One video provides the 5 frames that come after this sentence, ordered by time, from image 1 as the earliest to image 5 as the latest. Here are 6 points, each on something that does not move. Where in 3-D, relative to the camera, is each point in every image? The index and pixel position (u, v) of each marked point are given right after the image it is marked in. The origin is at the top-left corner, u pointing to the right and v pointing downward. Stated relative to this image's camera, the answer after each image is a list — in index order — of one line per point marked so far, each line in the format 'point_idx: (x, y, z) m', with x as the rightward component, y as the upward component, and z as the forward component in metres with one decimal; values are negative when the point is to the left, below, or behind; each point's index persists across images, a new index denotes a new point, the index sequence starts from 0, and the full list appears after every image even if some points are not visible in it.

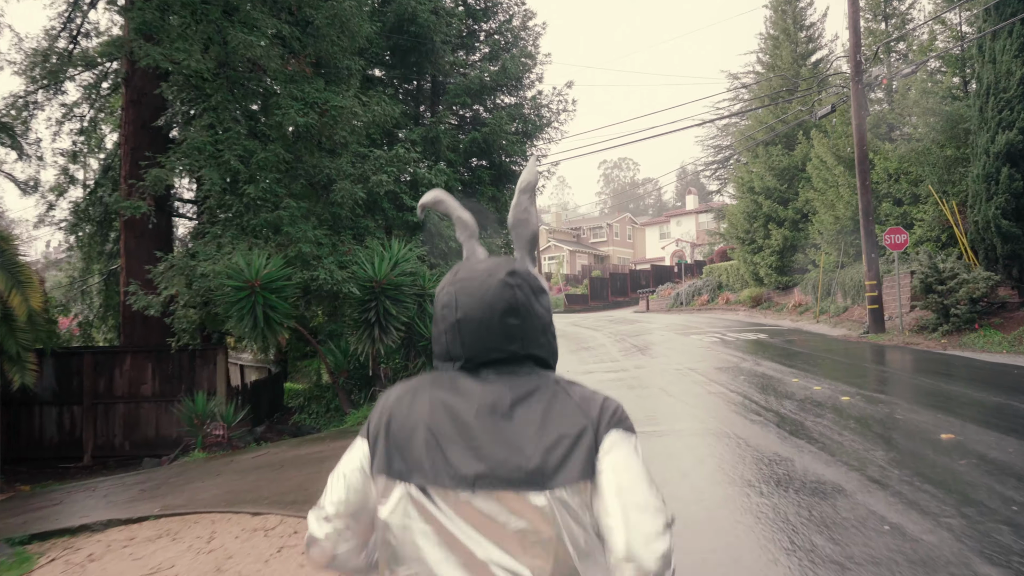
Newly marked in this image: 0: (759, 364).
0: (+3.4, -1.0, +12.1) m
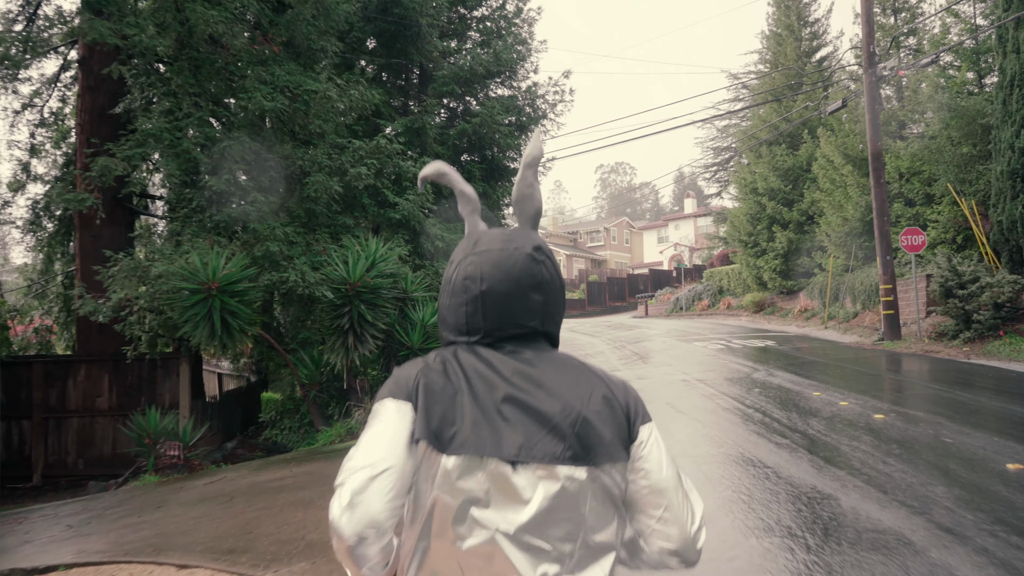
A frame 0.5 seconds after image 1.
0: (+3.3, -1.1, +11.1) m
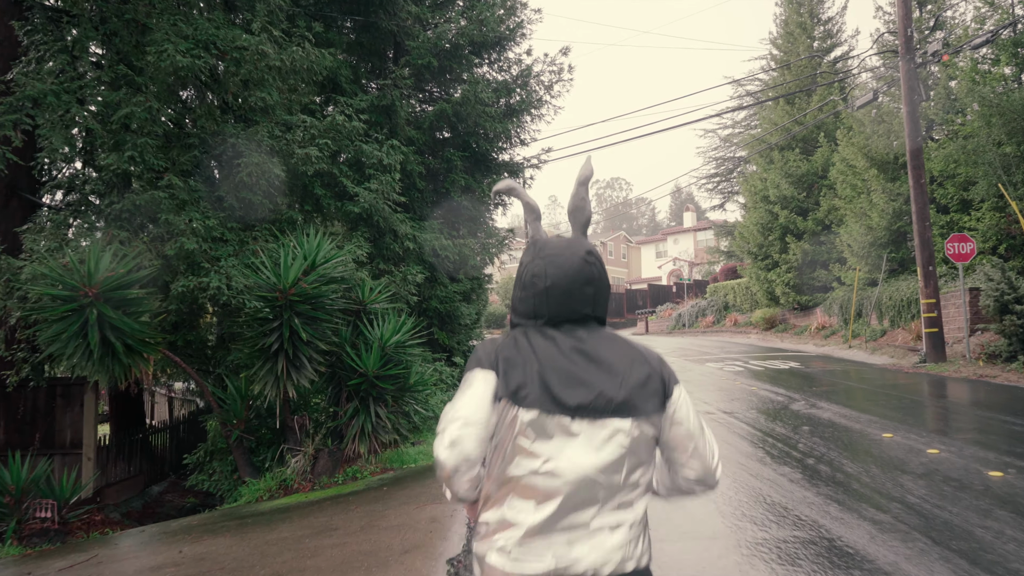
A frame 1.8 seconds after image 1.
0: (+3.2, -1.2, +9.2) m
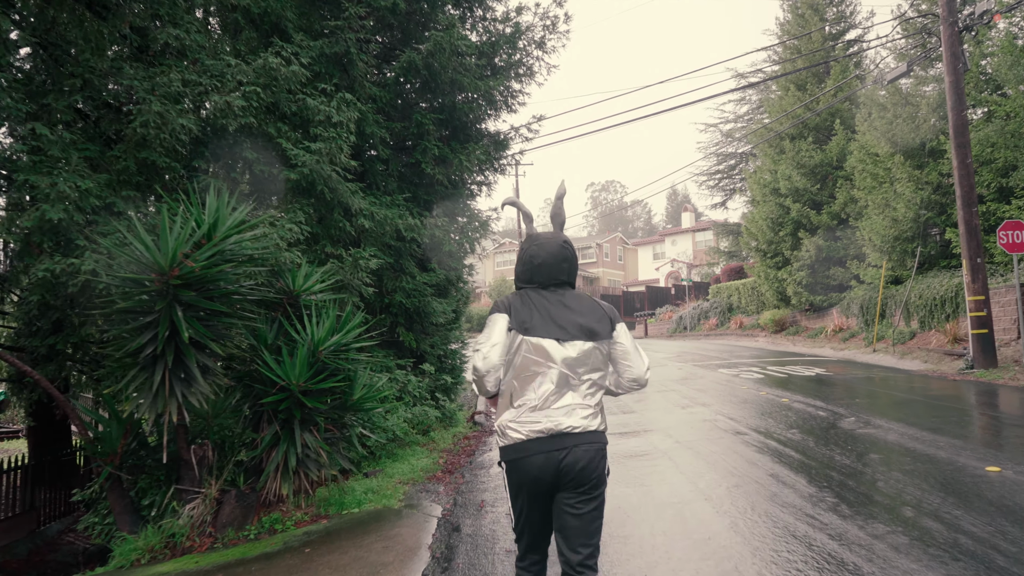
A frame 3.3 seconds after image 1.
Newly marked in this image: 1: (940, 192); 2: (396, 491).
0: (+3.0, -1.1, +7.4) m
1: (+8.1, +1.8, +16.6) m
2: (-0.8, -1.3, +5.7) m
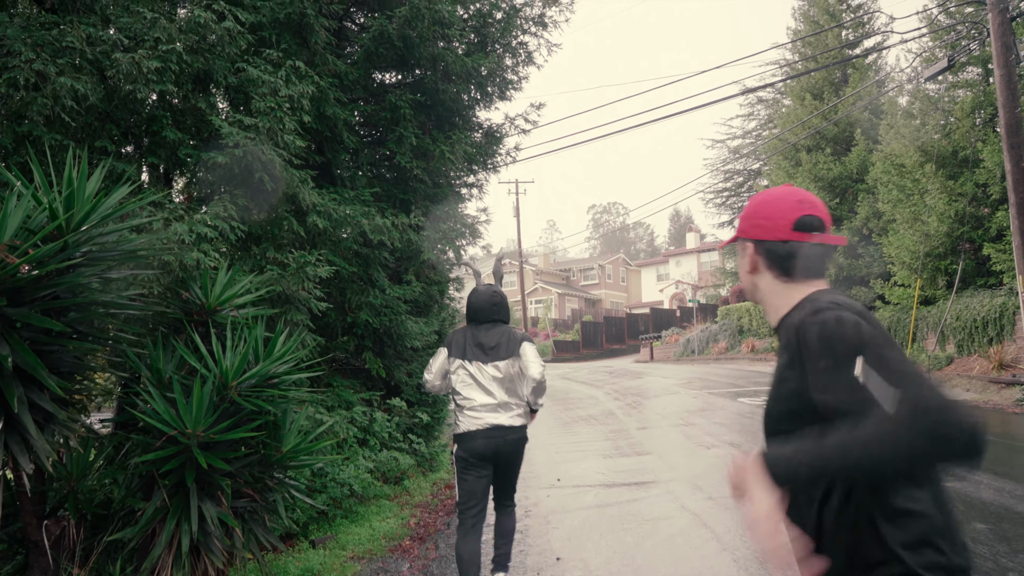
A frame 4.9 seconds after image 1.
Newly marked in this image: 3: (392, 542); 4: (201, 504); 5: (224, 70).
0: (+3.0, -1.3, +6.0) m
1: (+8.1, +1.5, +15.2) m
2: (-0.8, -1.4, +4.3) m
3: (-0.7, -1.4, +4.9) m
4: (-1.3, -0.9, +3.6) m
5: (-1.8, +1.3, +5.4) m
